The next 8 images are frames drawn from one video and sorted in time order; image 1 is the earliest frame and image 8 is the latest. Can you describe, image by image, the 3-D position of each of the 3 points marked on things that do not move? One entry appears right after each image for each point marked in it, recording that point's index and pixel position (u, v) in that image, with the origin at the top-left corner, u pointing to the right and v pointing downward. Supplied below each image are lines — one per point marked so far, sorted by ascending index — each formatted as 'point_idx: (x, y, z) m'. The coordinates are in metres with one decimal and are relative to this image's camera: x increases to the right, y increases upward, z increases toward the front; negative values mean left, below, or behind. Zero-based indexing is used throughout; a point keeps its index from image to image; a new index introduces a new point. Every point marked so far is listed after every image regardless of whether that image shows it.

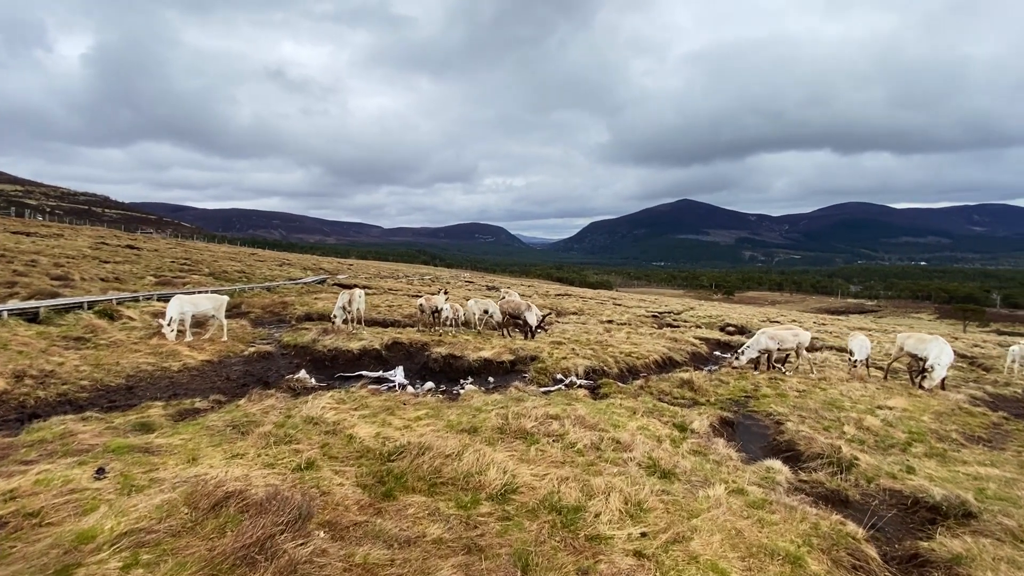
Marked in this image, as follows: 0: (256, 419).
0: (-5.2, -2.7, +9.8) m
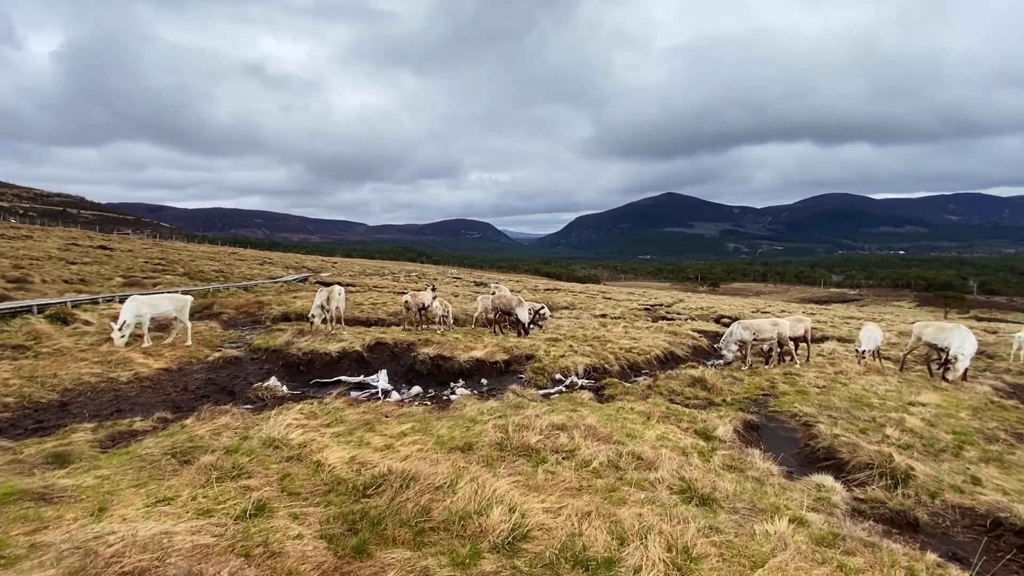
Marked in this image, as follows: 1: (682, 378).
0: (-5.2, -2.6, +8.1) m
1: (+6.0, -3.2, +16.8) m
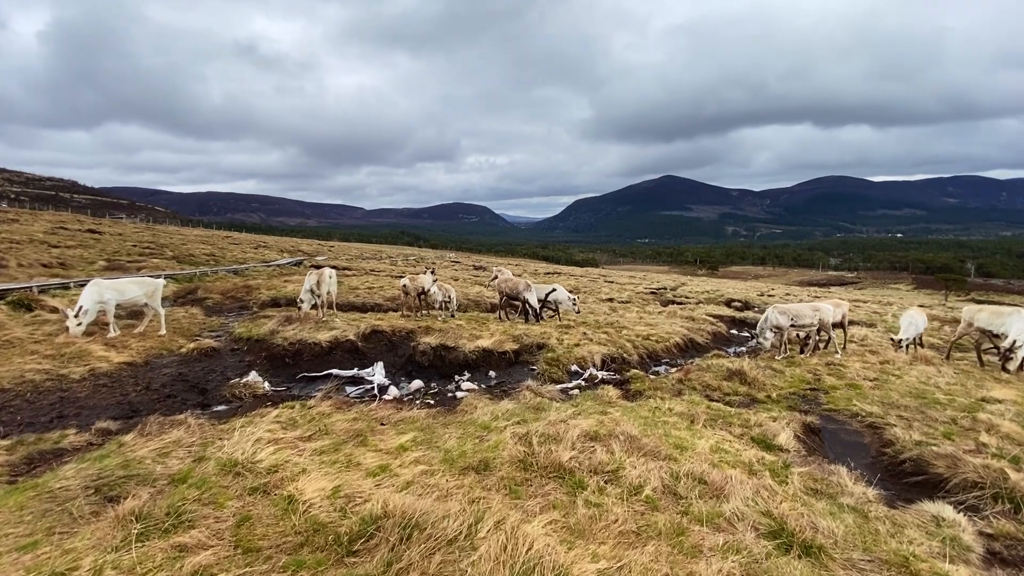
0: (-4.8, -2.3, +6.2) m
1: (+6.4, -2.6, +15.0) m
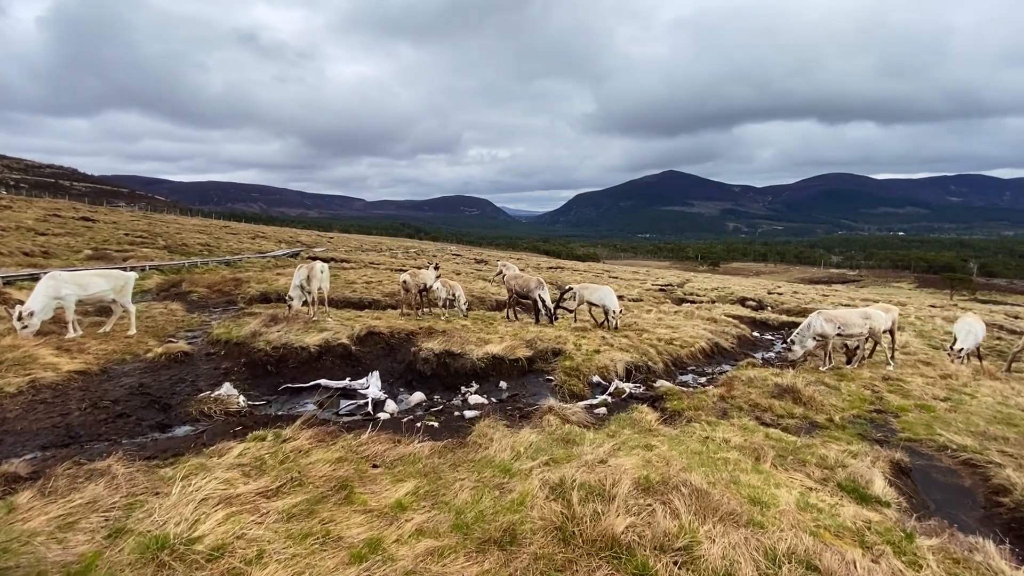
0: (-4.4, -2.4, +4.3) m
1: (+6.8, -2.6, +13.1) m
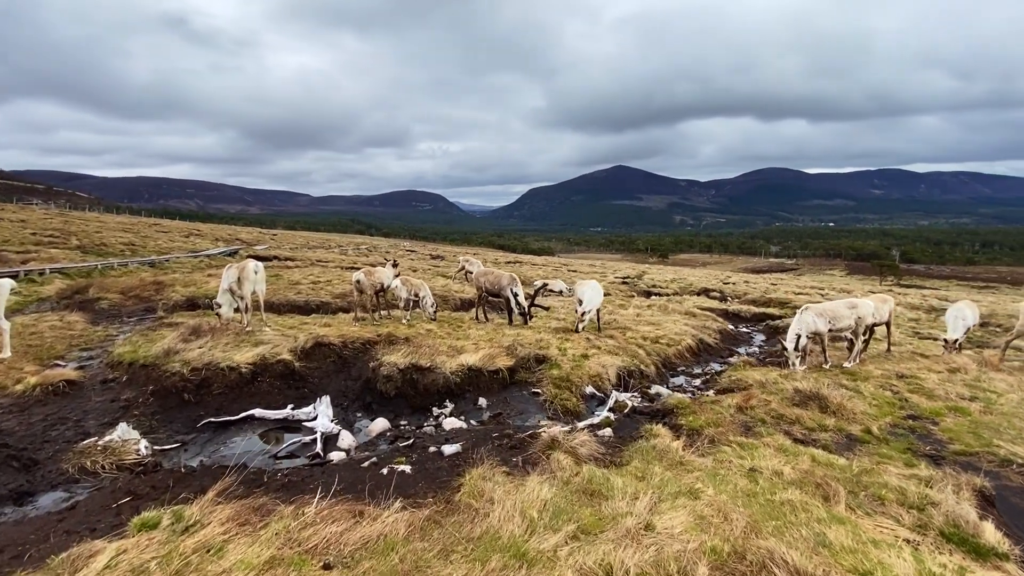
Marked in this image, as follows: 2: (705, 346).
0: (-3.9, -2.6, +1.8) m
1: (+6.4, -2.5, +11.6) m
2: (+7.9, -2.3, +19.7) m
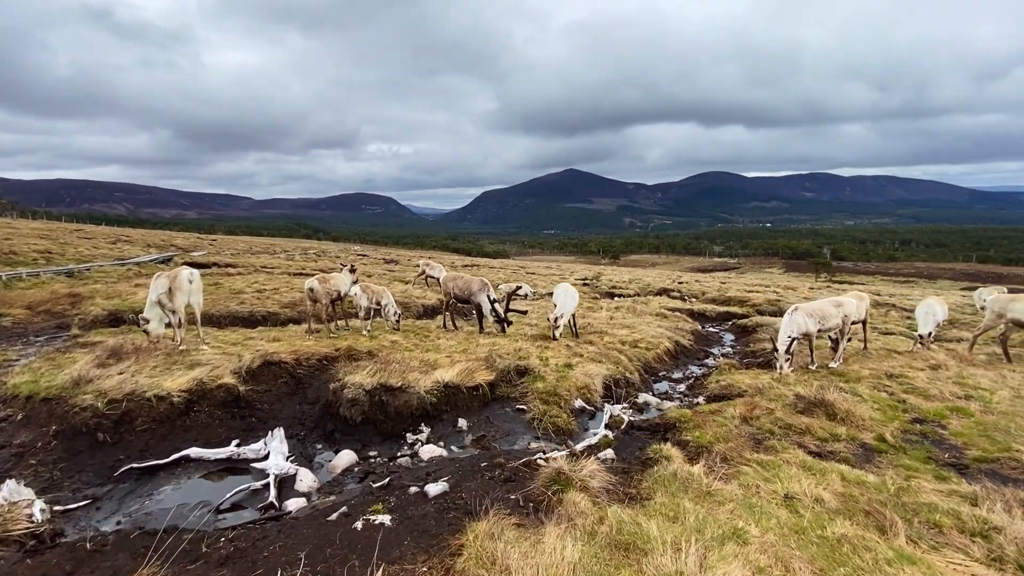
0: (-3.3, -2.7, +0.2) m
1: (+6.0, -2.5, +10.9) m
2: (+6.7, -2.3, +19.1) m
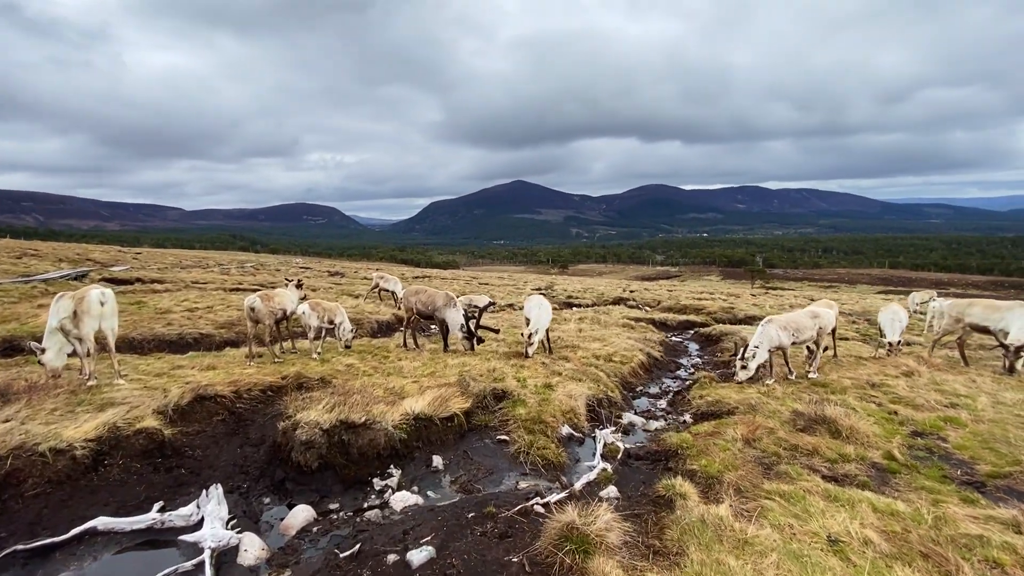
0: (-2.5, -2.8, -1.3) m
1: (+5.6, -2.7, +10.3) m
2: (+5.5, -2.7, +18.6) m
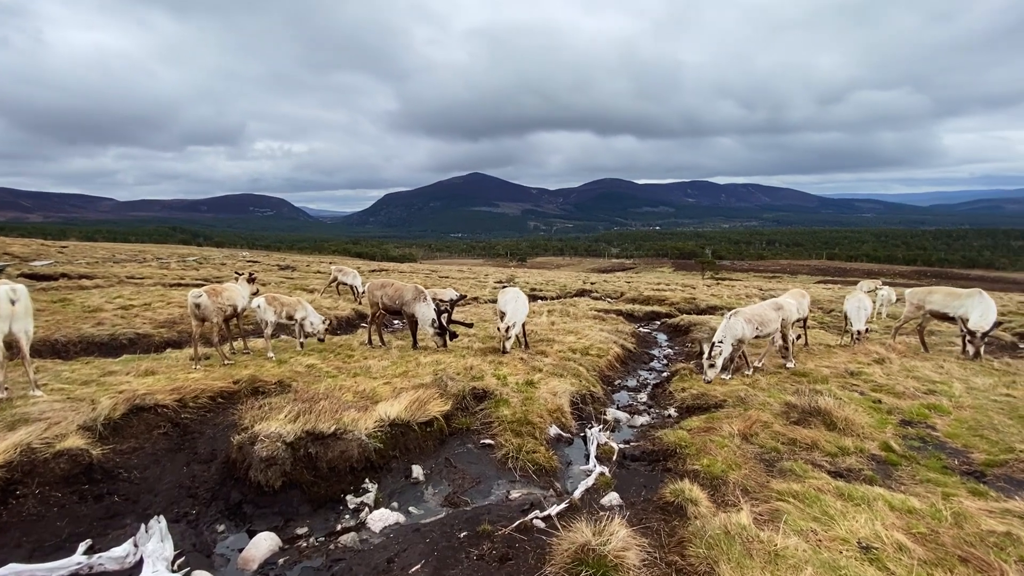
0: (-1.8, -2.8, -2.3) m
1: (+5.2, -2.5, +10.0) m
2: (+4.4, -2.4, +18.2) m
